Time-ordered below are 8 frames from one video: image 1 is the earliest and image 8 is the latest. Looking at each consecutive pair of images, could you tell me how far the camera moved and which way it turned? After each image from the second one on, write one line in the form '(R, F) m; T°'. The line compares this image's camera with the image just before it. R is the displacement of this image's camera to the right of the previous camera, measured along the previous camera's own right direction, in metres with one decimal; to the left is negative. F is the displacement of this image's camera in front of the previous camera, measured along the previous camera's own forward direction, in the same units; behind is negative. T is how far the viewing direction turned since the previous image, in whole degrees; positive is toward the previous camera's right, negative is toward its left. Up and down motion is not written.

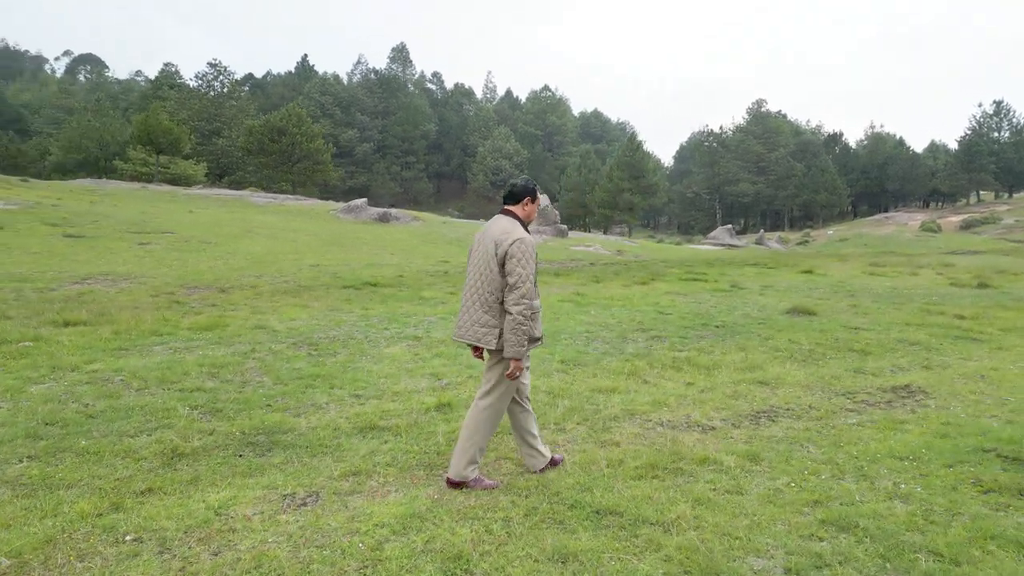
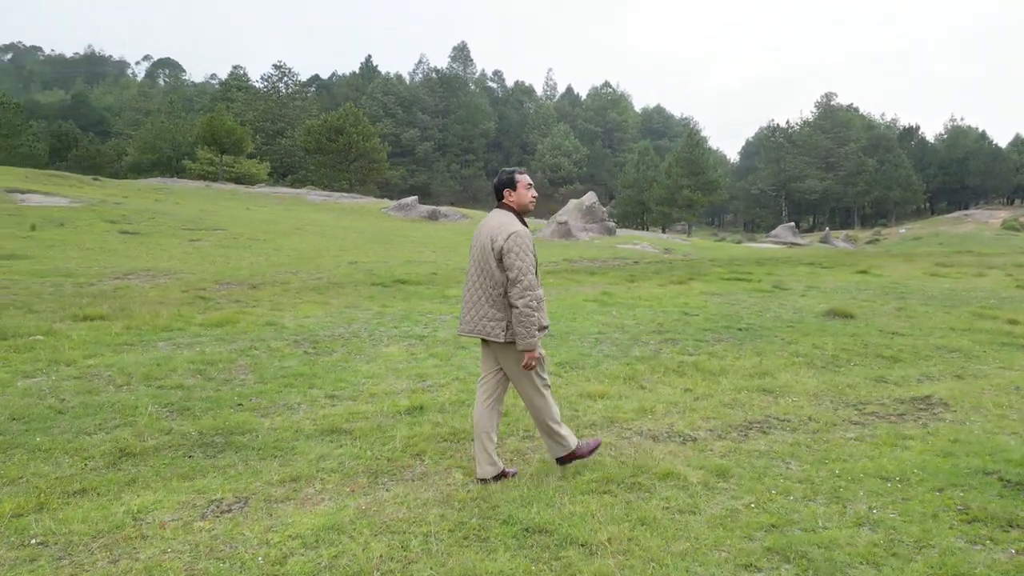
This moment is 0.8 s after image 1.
(+0.7, +0.3) m; -5°
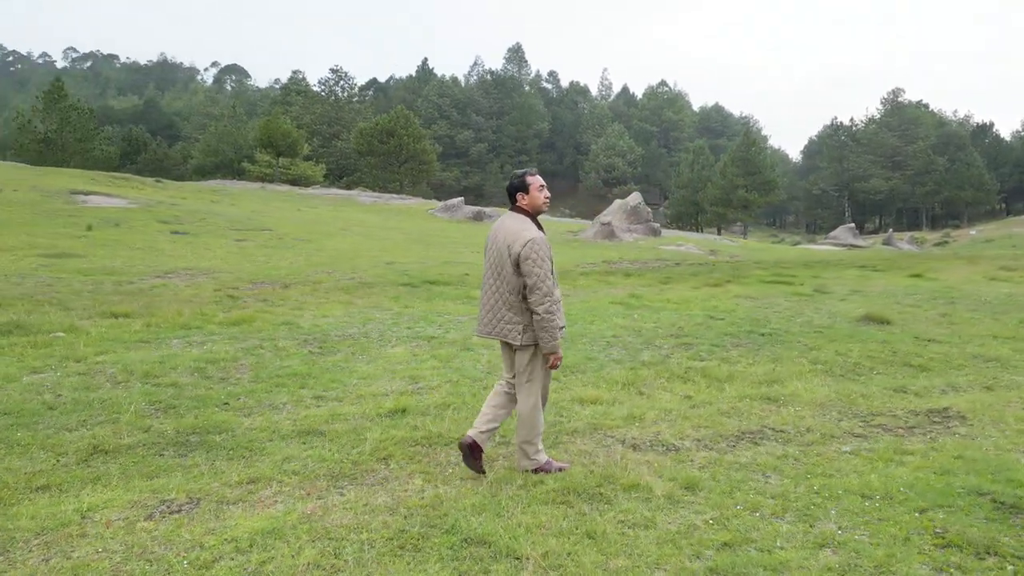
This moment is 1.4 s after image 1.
(+0.6, +0.1) m; -4°
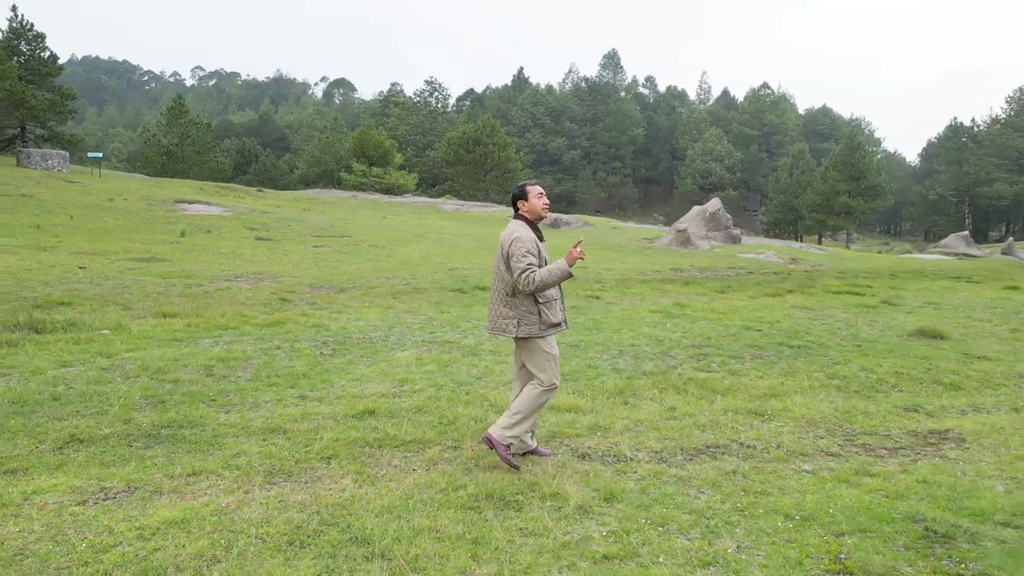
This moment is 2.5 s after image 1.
(+1.0, 0.0) m; -8°
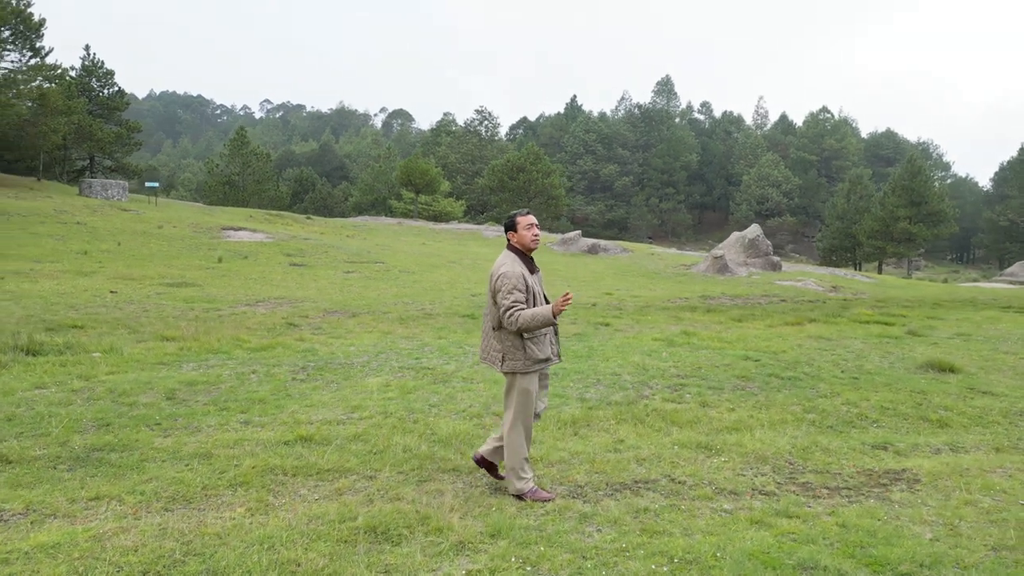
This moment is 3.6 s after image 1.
(+1.0, +0.1) m; -4°
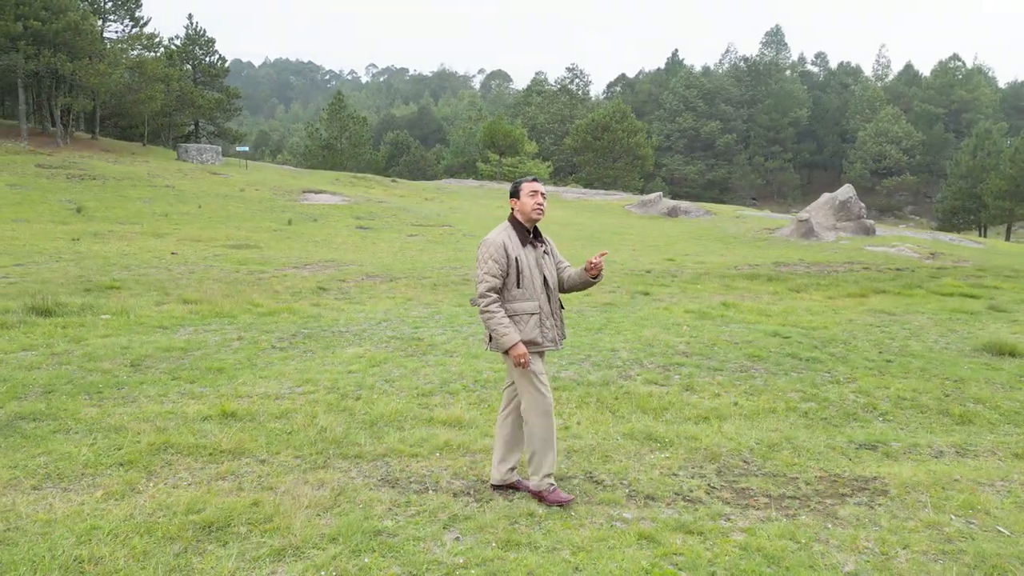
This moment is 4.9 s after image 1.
(+1.3, +0.6) m; -8°
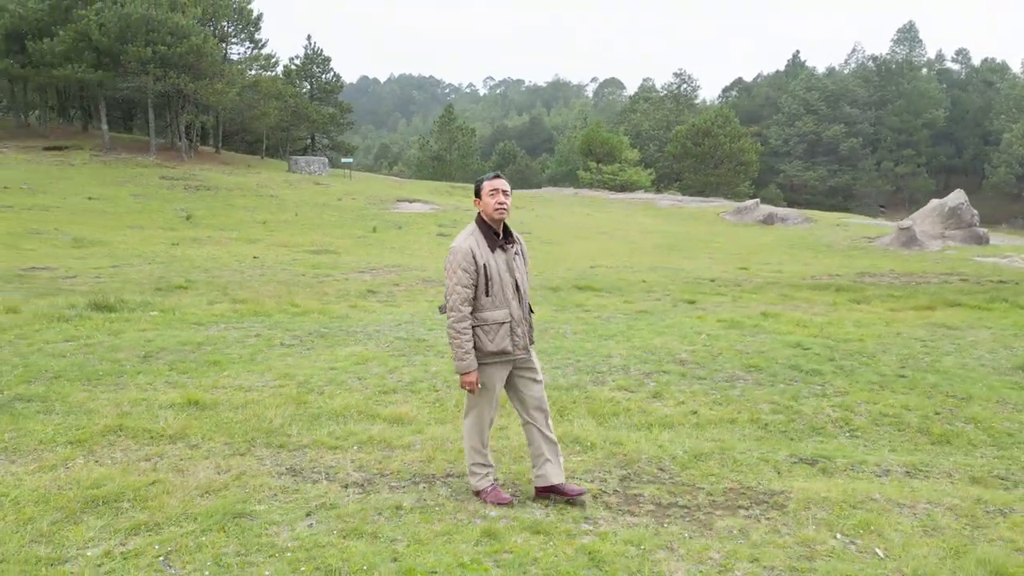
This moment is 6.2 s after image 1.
(+1.4, 0.0) m; -9°
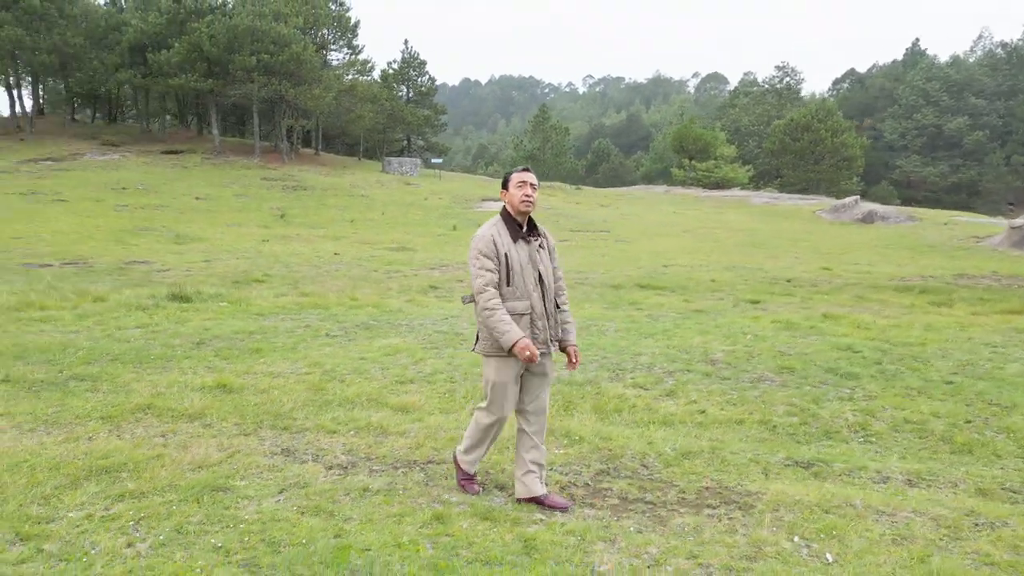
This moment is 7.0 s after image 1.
(+0.8, 0.0) m; -8°
